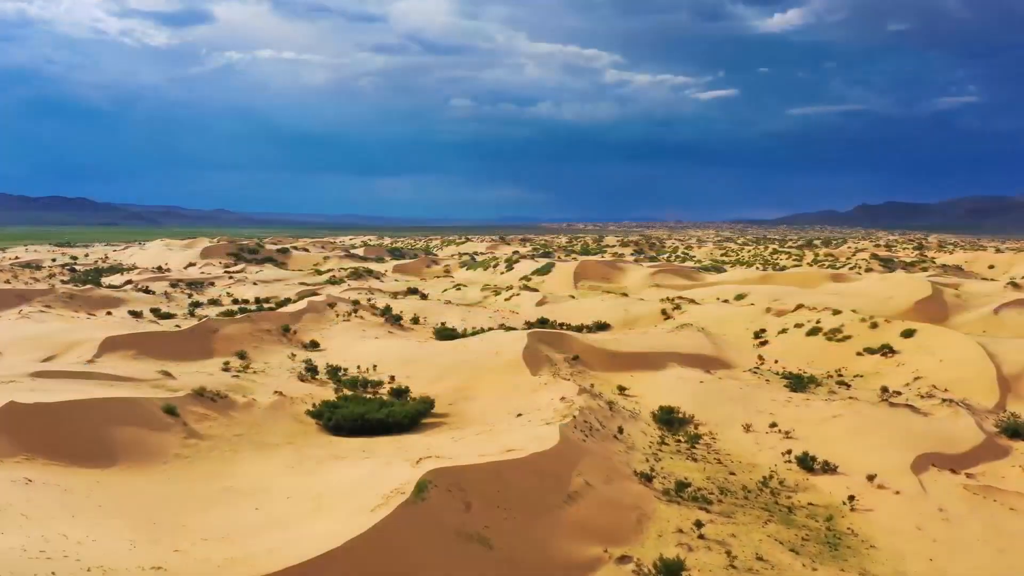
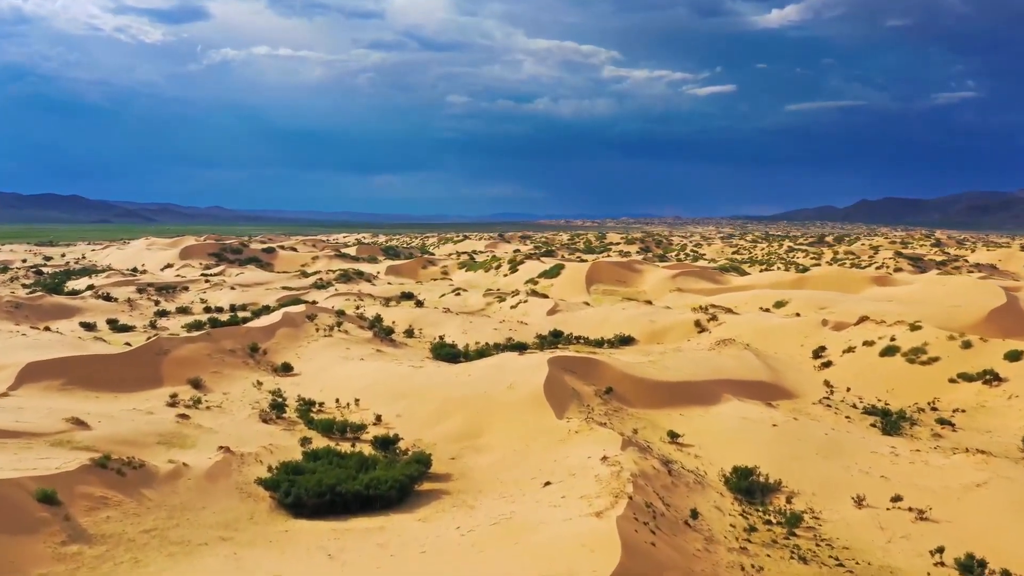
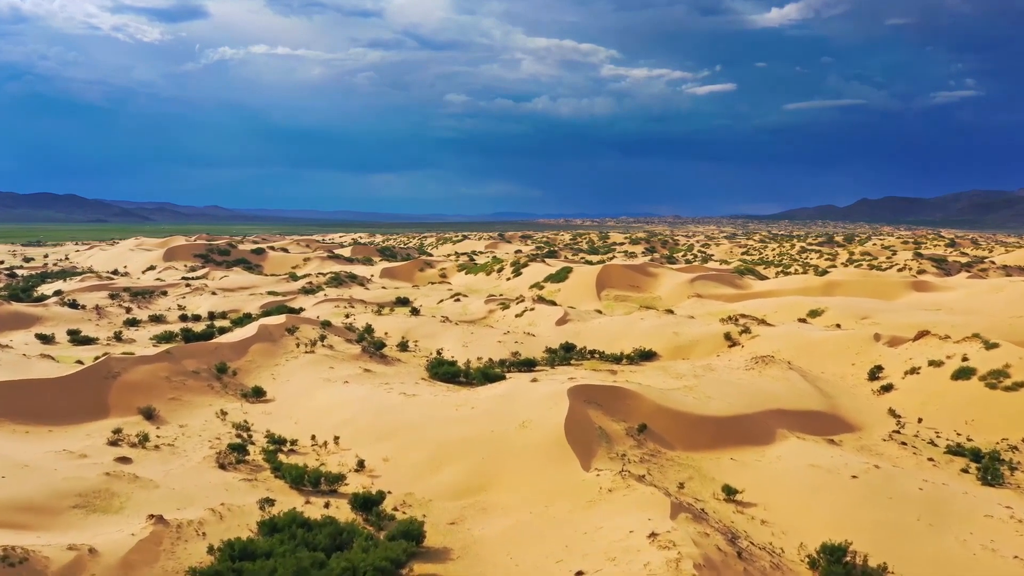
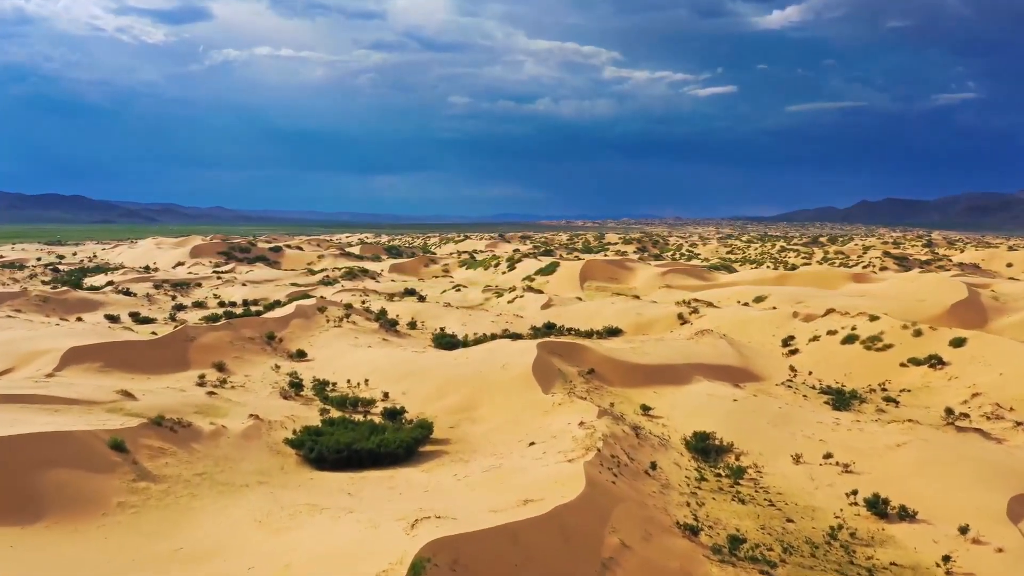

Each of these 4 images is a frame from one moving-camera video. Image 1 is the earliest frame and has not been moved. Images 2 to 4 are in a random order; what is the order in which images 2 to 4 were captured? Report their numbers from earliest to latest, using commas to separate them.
4, 2, 3
